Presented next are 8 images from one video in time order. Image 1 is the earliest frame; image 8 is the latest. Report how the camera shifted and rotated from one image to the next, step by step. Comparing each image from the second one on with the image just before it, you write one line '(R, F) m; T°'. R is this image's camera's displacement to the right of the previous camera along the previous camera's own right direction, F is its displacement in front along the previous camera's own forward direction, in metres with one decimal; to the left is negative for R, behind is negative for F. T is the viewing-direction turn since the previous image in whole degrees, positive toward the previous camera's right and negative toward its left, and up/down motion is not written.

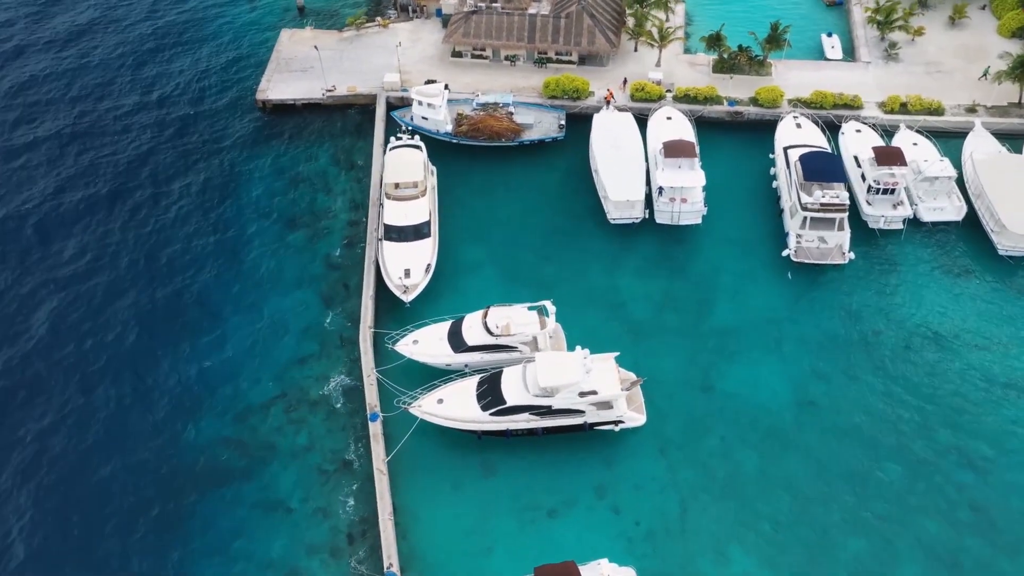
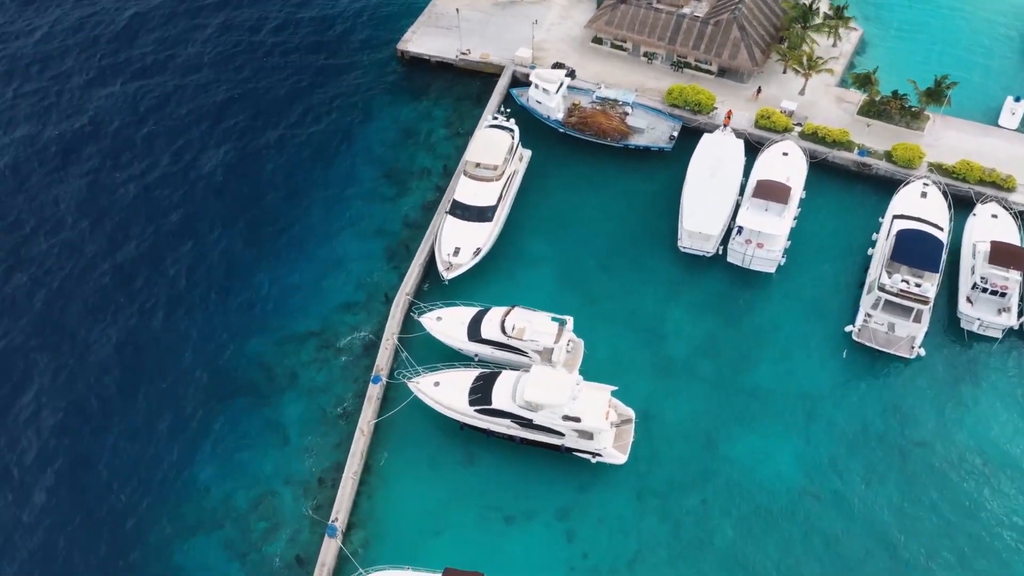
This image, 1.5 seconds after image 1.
(+6.0, +0.4) m; -13°
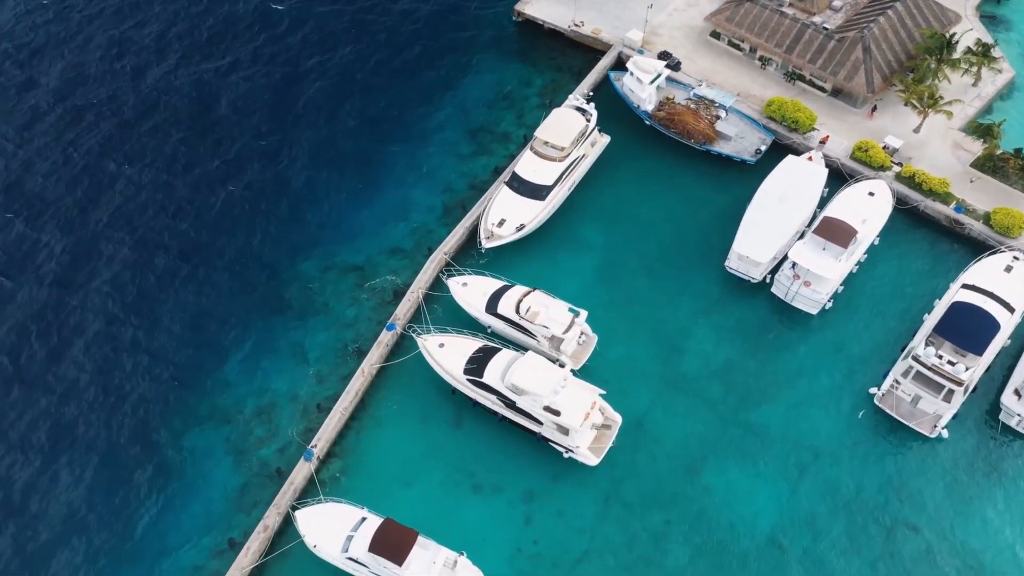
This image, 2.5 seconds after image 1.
(+4.8, -0.2) m; -10°
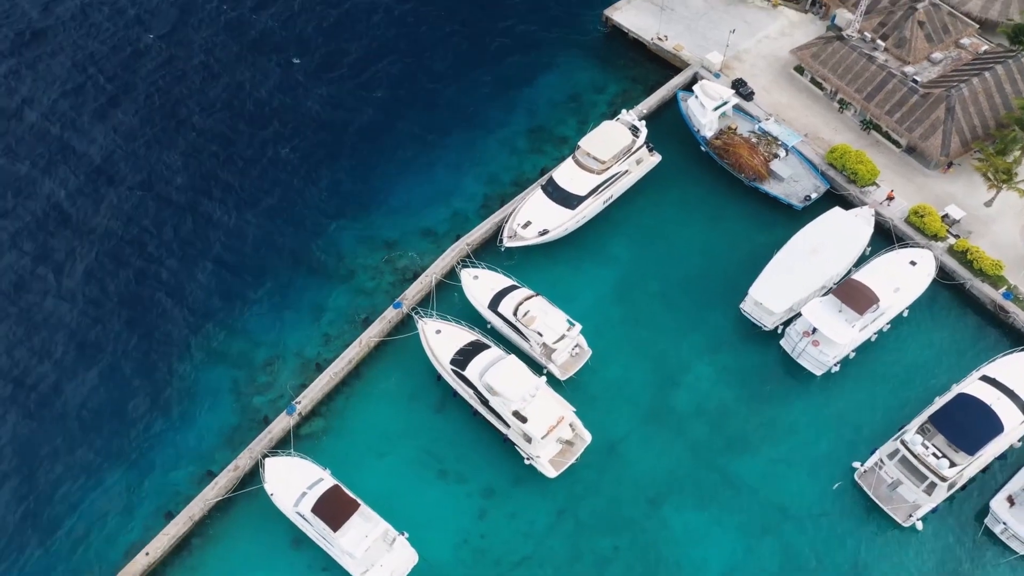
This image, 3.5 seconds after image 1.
(+4.6, -0.4) m; -8°
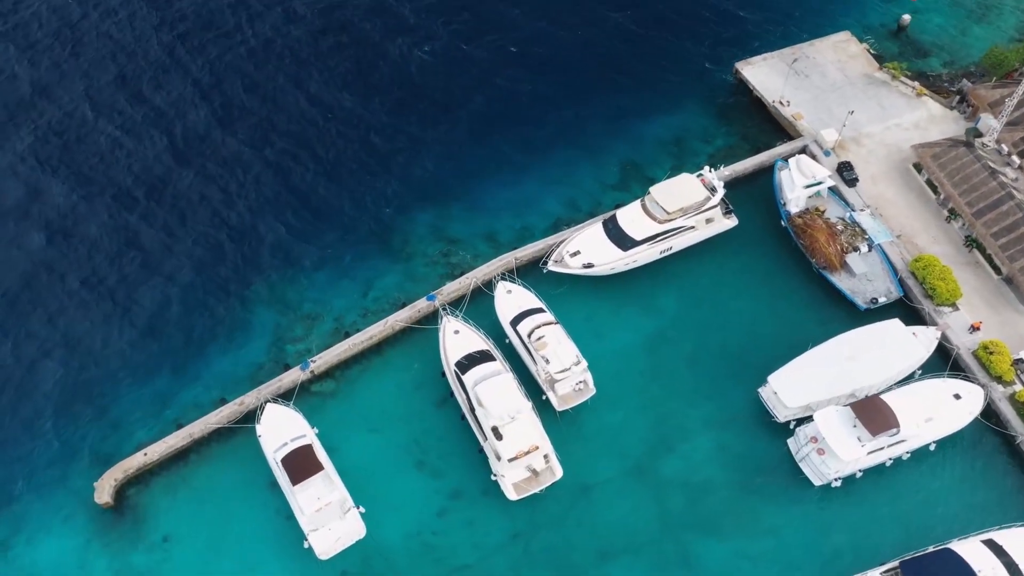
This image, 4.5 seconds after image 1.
(+5.5, -0.4) m; -11°
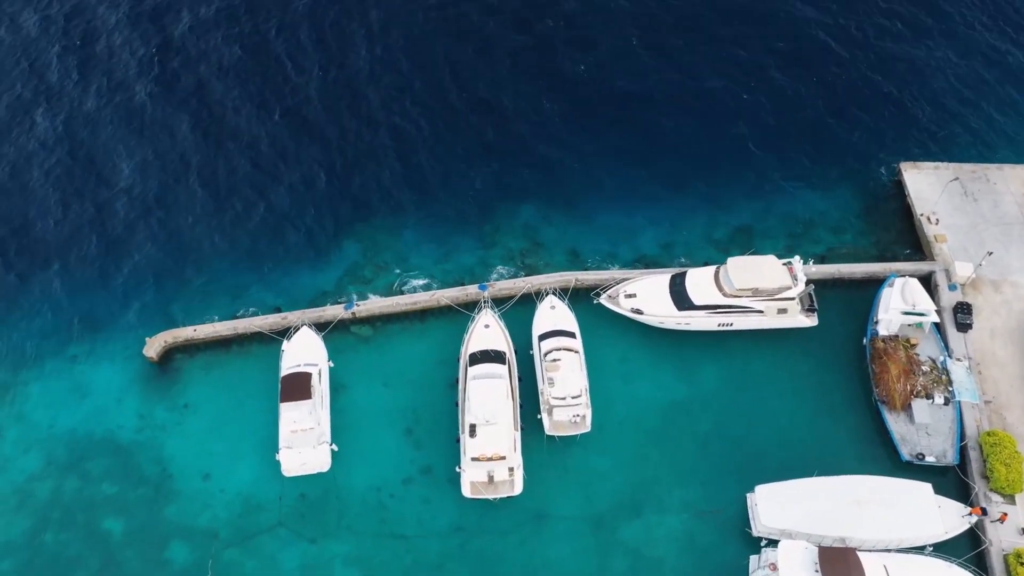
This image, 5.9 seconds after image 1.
(+7.2, +0.1) m; -14°
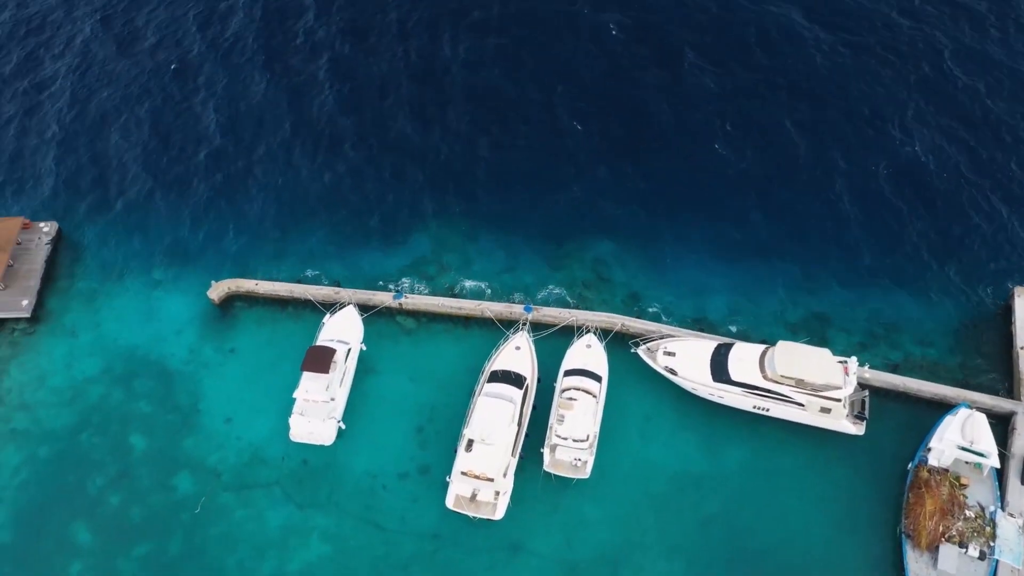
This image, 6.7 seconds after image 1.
(+4.6, +0.5) m; -10°
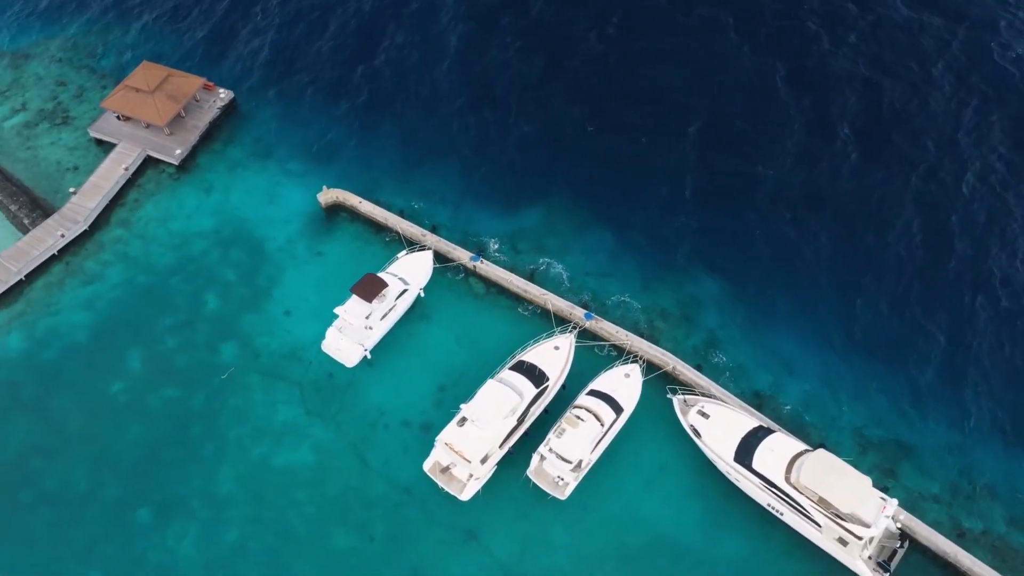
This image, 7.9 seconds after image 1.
(+6.6, +1.8) m; -15°
